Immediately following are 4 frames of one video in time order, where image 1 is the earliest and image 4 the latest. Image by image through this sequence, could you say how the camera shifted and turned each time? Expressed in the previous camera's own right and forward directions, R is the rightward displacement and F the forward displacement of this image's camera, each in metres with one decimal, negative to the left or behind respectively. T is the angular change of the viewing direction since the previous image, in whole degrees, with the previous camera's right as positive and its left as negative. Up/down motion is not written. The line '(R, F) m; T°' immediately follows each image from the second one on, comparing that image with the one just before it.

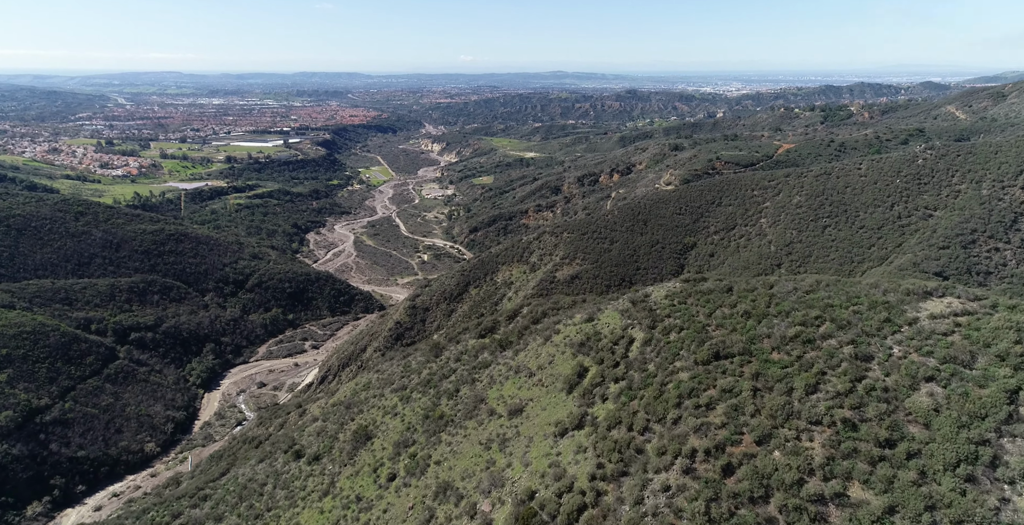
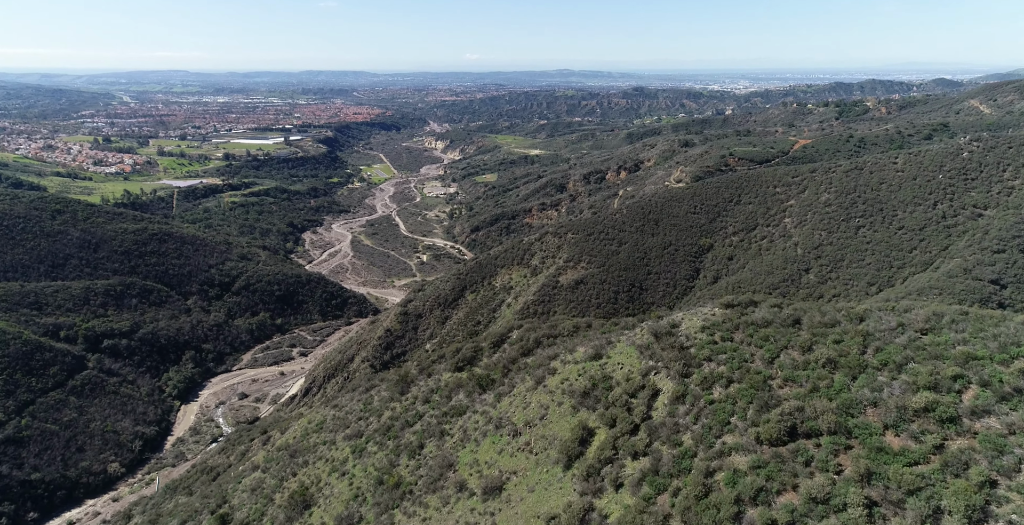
(+0.6, +5.4) m; -1°
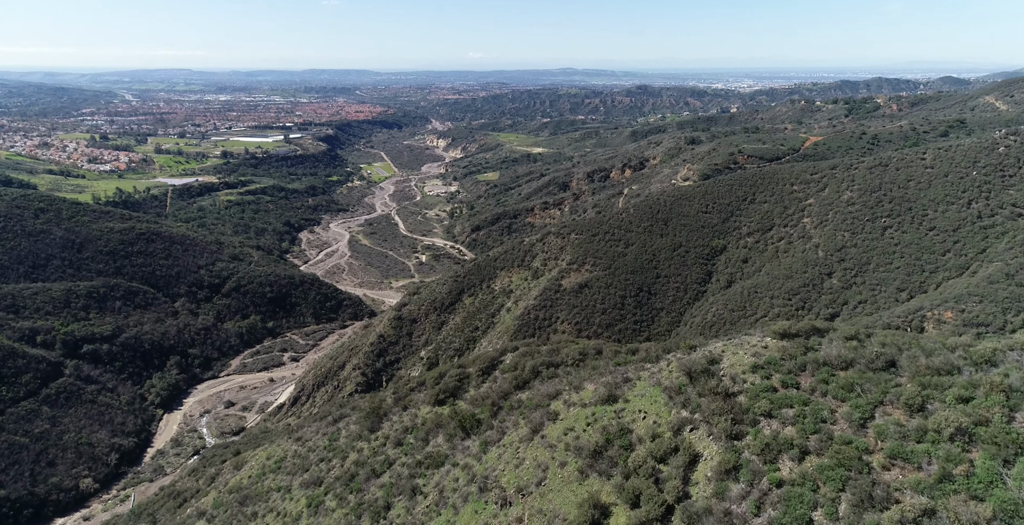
(+0.3, +3.5) m; 0°
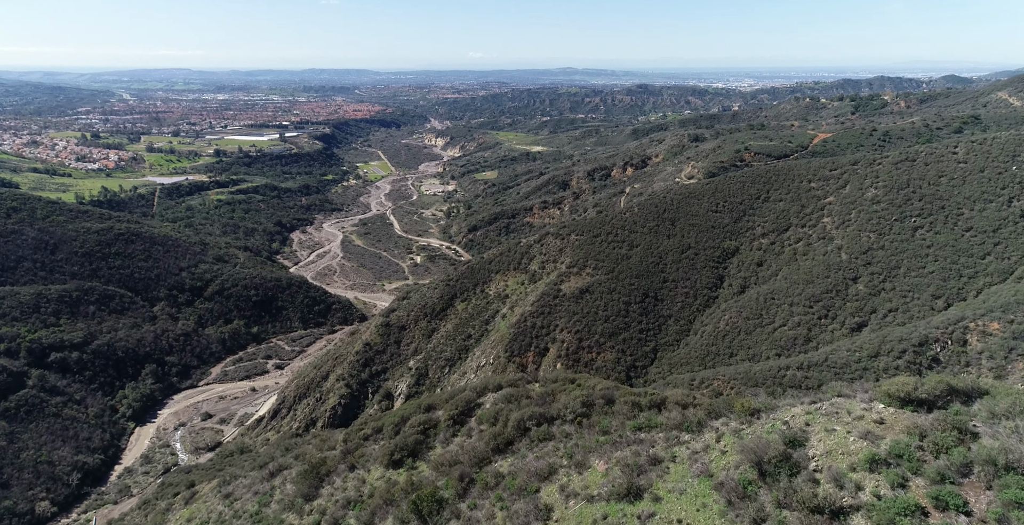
(+0.4, +4.1) m; 0°
